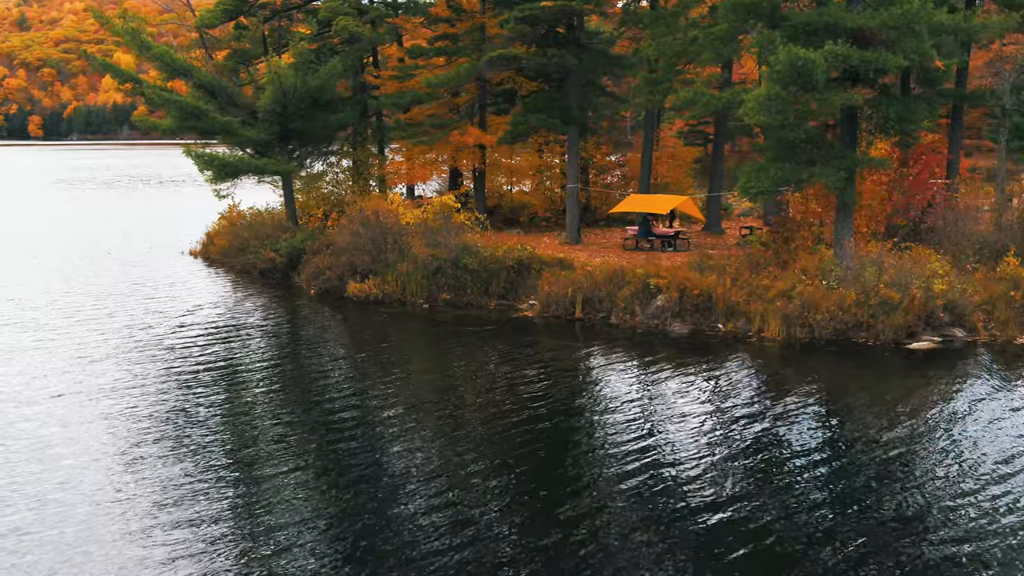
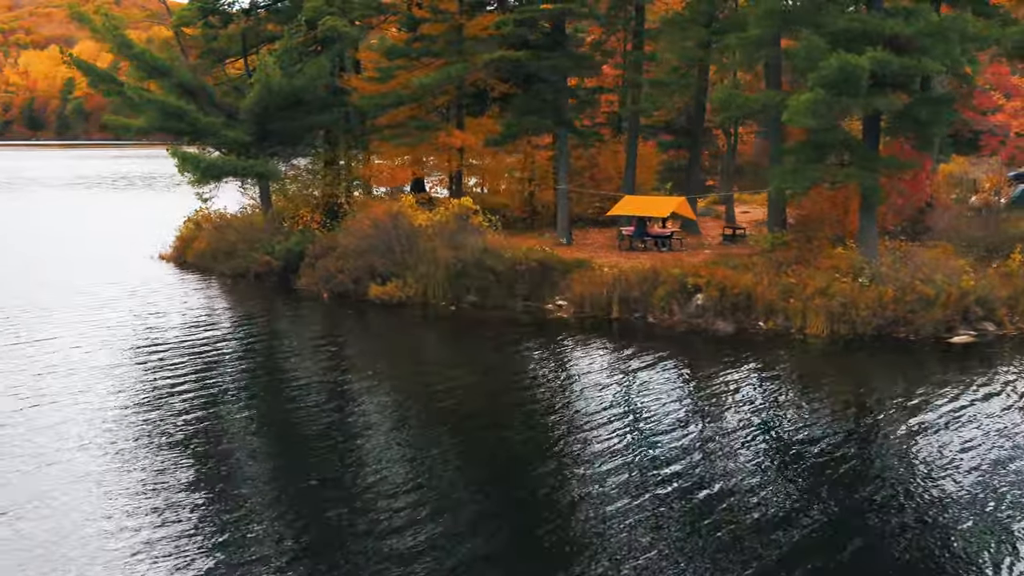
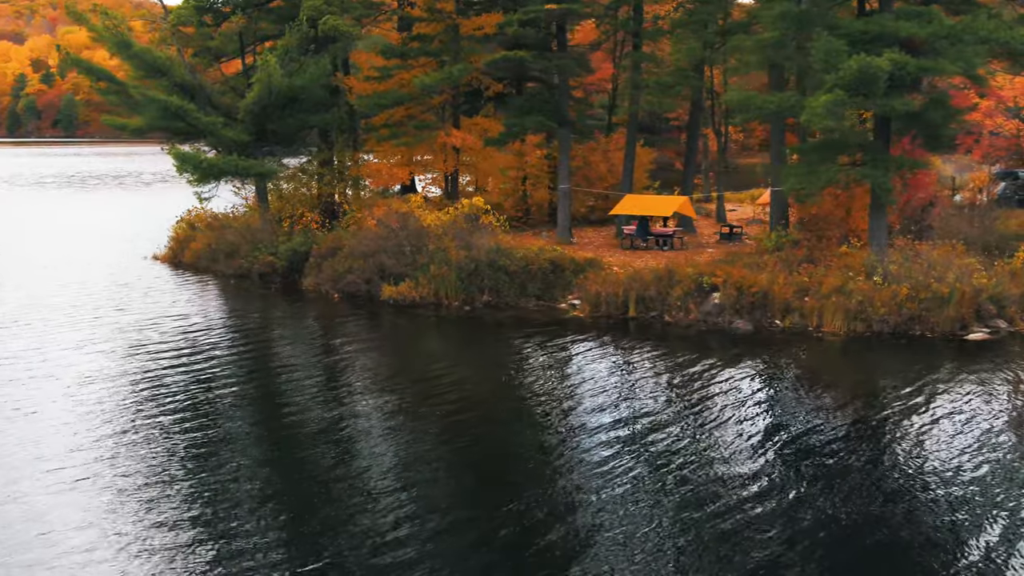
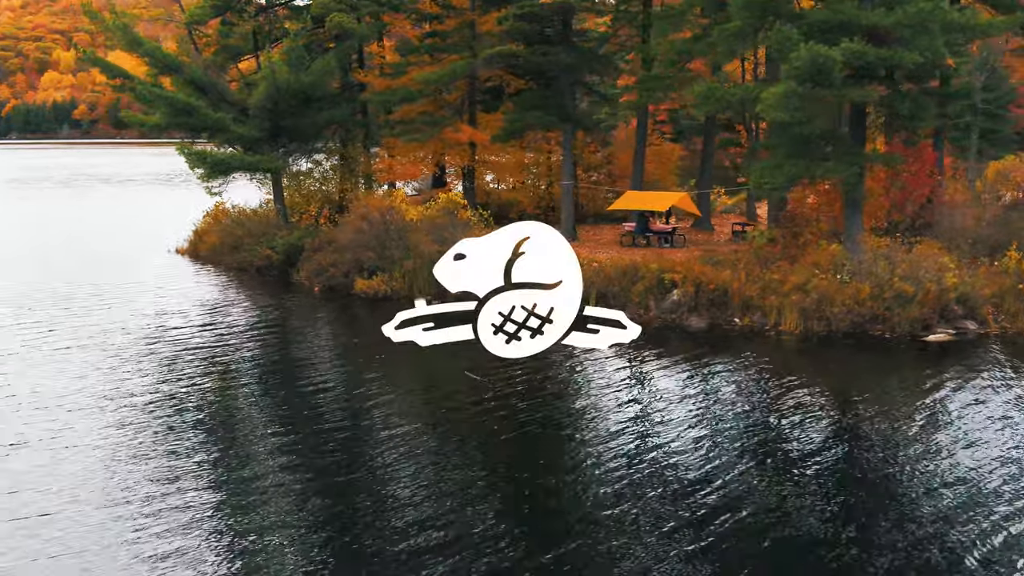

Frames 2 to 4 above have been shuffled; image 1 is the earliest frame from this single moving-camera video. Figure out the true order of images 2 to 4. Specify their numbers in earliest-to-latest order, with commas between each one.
4, 2, 3
